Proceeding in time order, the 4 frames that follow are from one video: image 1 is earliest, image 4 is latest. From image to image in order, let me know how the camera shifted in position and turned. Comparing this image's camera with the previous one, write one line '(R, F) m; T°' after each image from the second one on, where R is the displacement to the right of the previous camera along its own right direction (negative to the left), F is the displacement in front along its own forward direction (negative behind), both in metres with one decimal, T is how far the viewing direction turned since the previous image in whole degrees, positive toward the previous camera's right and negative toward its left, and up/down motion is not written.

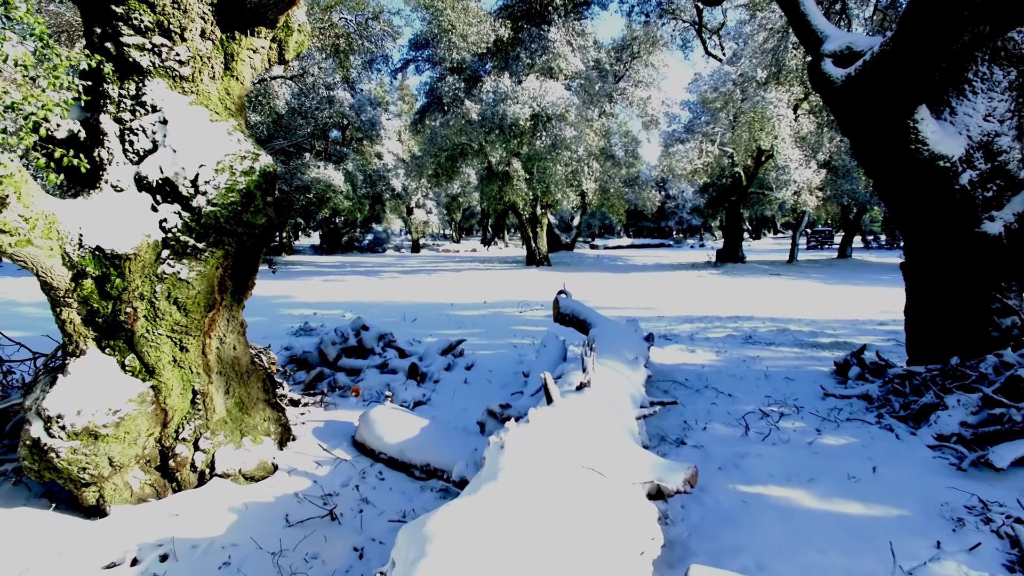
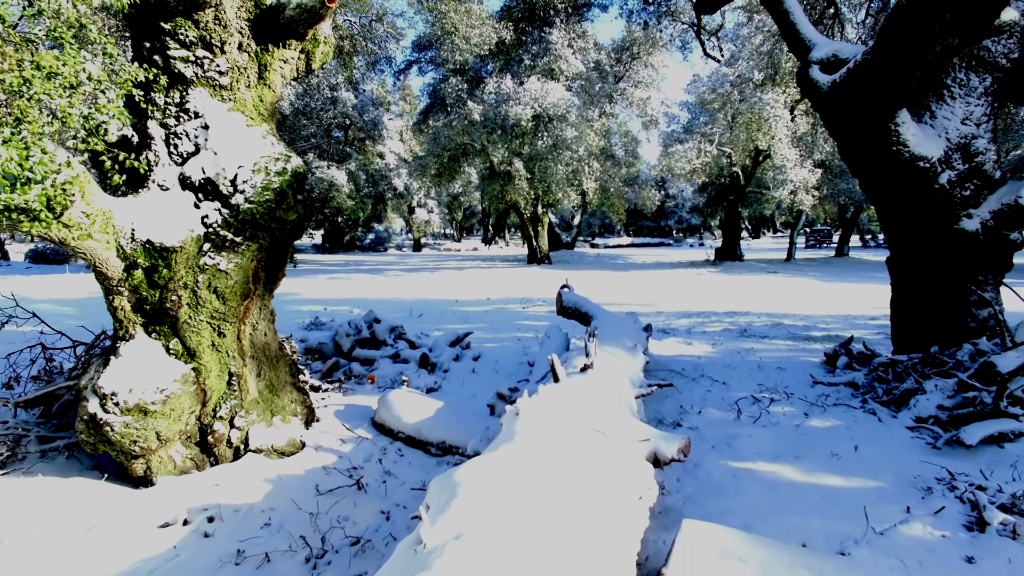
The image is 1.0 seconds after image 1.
(-0.1, -0.3) m; 0°
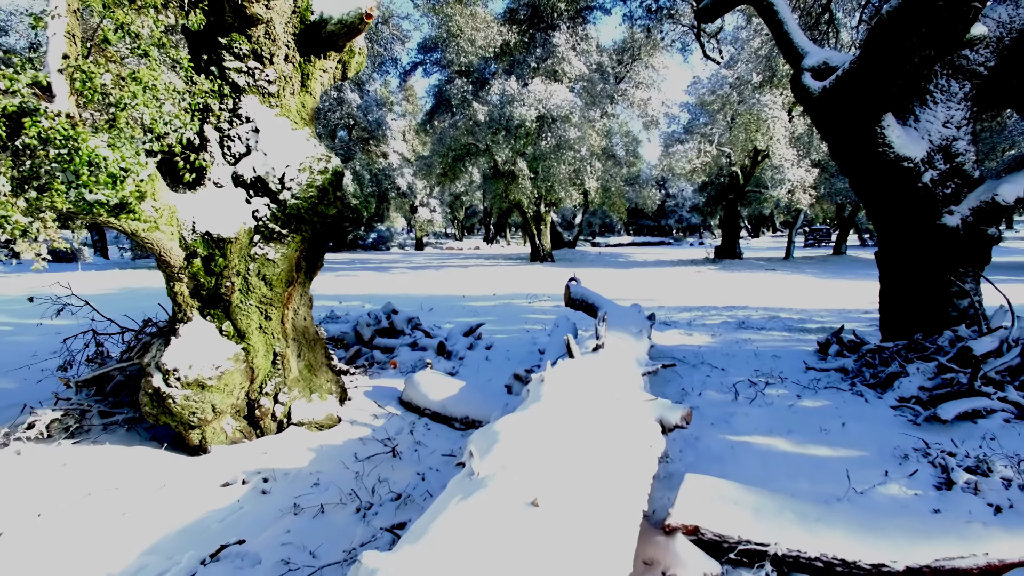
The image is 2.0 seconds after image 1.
(-0.2, -0.4) m; 0°
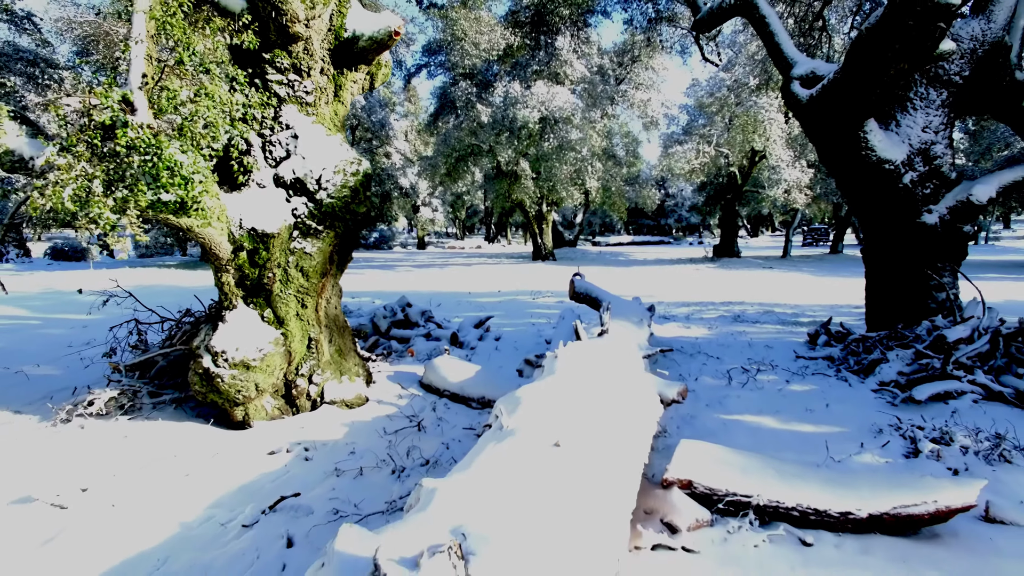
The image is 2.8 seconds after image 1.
(-0.1, -0.4) m; 0°
